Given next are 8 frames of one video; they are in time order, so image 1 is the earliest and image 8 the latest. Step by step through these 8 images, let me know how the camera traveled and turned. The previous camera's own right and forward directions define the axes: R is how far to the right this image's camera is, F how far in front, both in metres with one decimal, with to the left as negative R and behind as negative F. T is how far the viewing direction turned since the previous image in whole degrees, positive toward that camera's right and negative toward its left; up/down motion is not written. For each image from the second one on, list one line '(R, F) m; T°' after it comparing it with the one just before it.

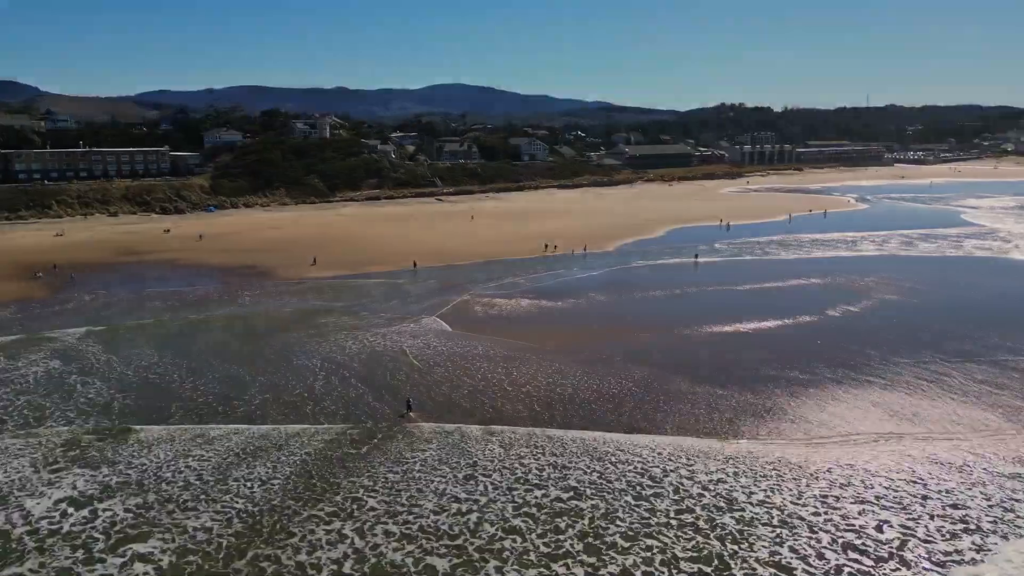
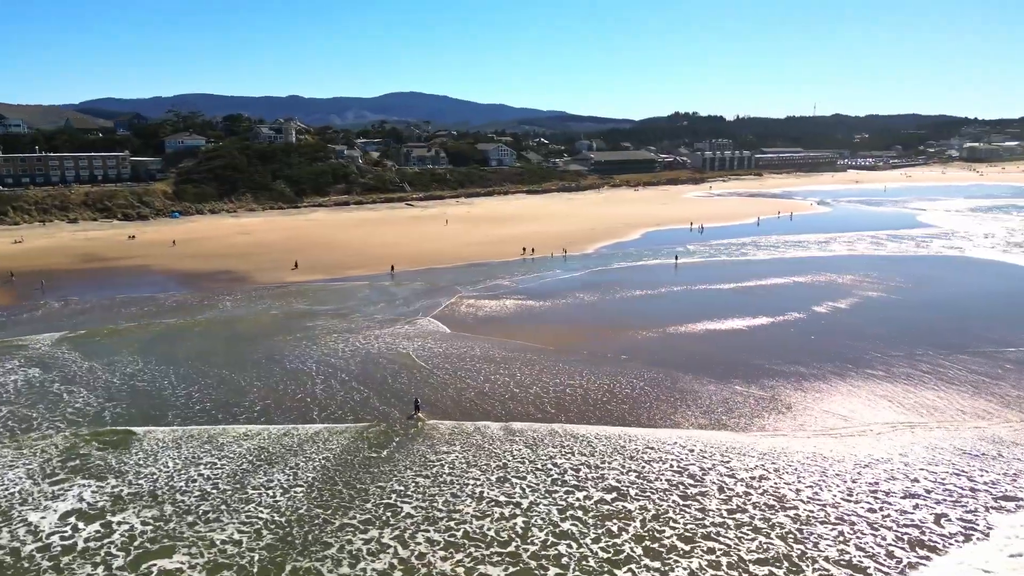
(-0.7, +0.2) m; +1°
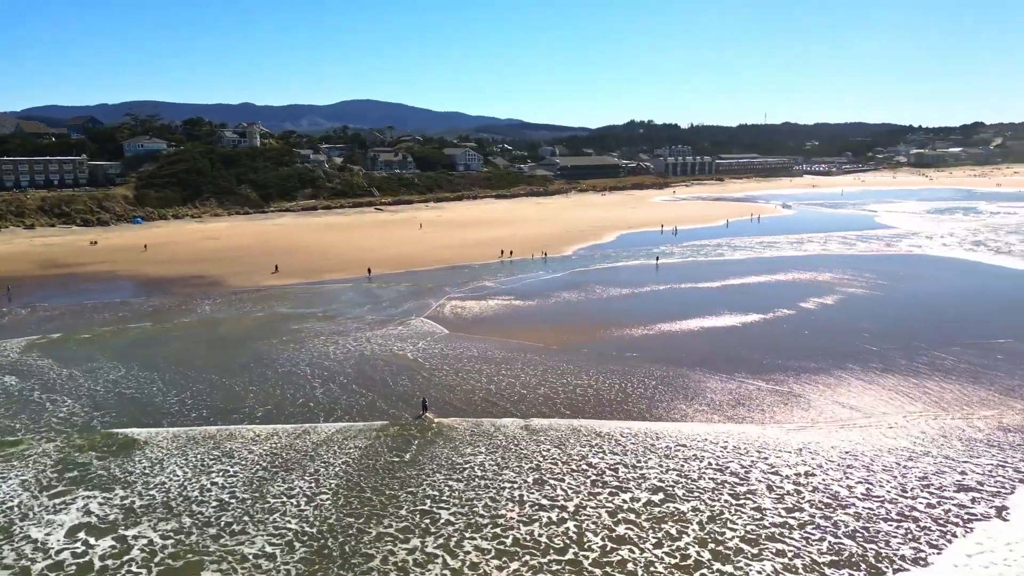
(-0.7, +0.3) m; +2°
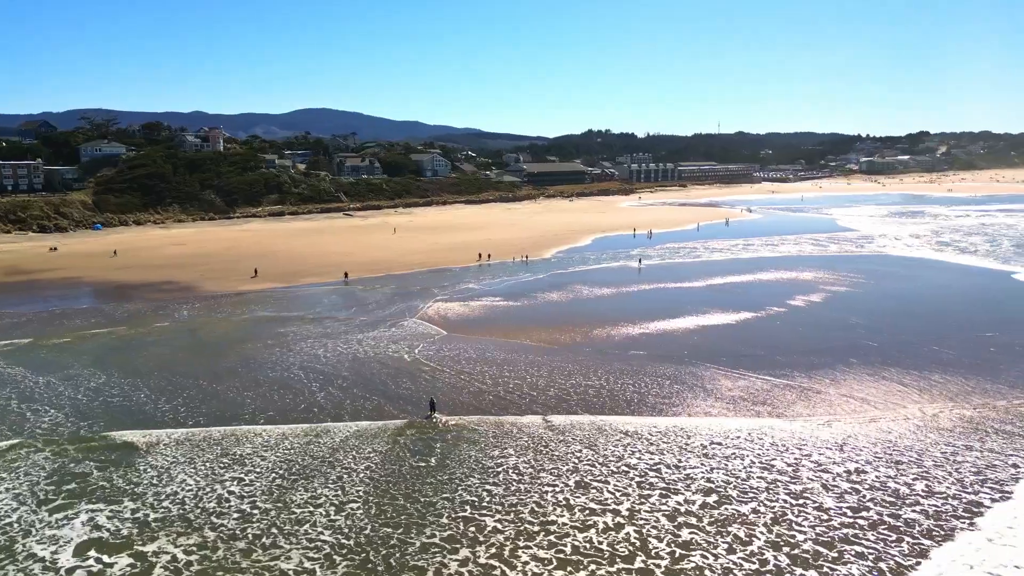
(-0.7, +0.3) m; +2°
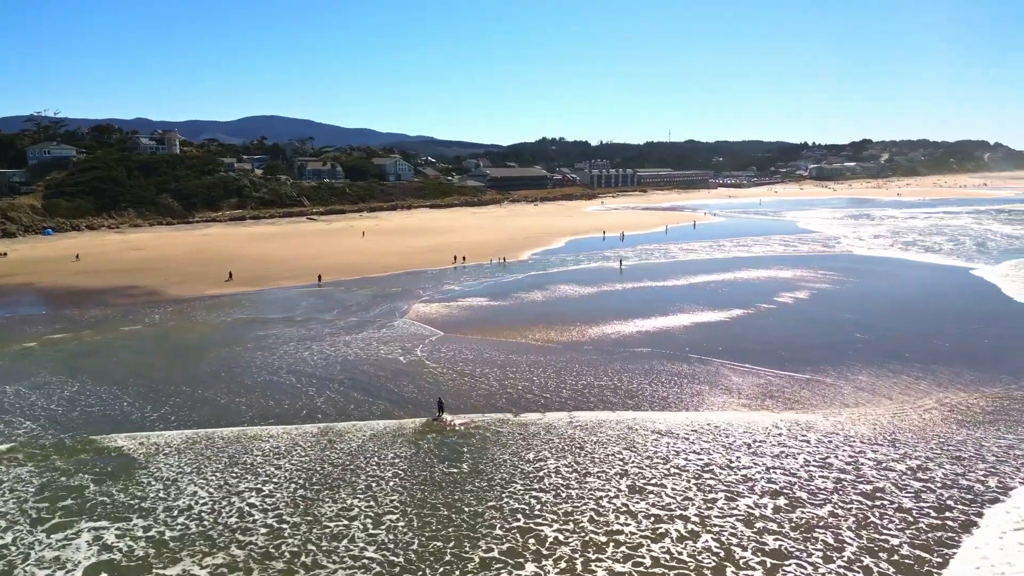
(-0.8, +0.4) m; +2°
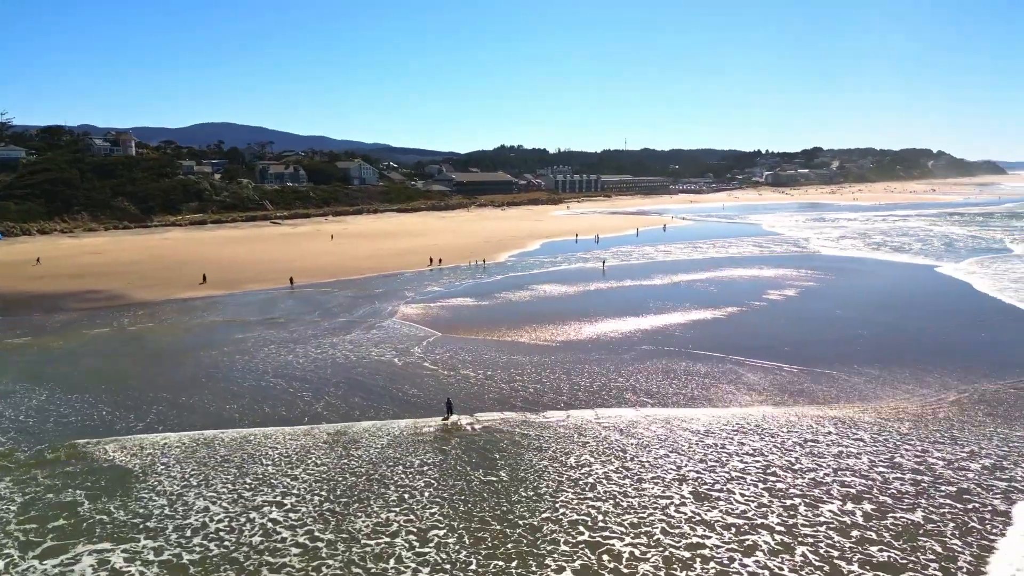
(-0.9, +0.5) m; +2°
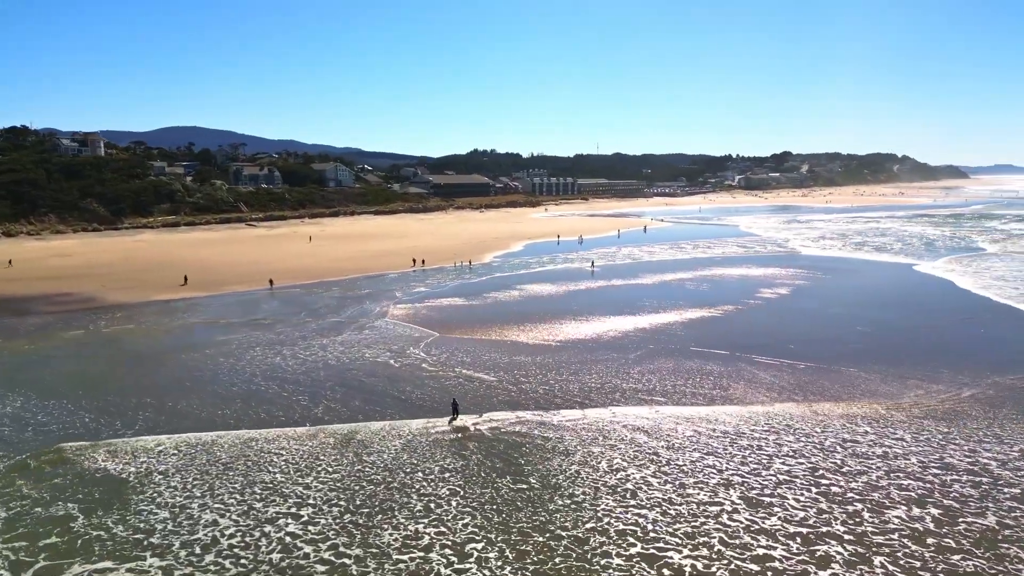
(-0.6, +0.4) m; +1°
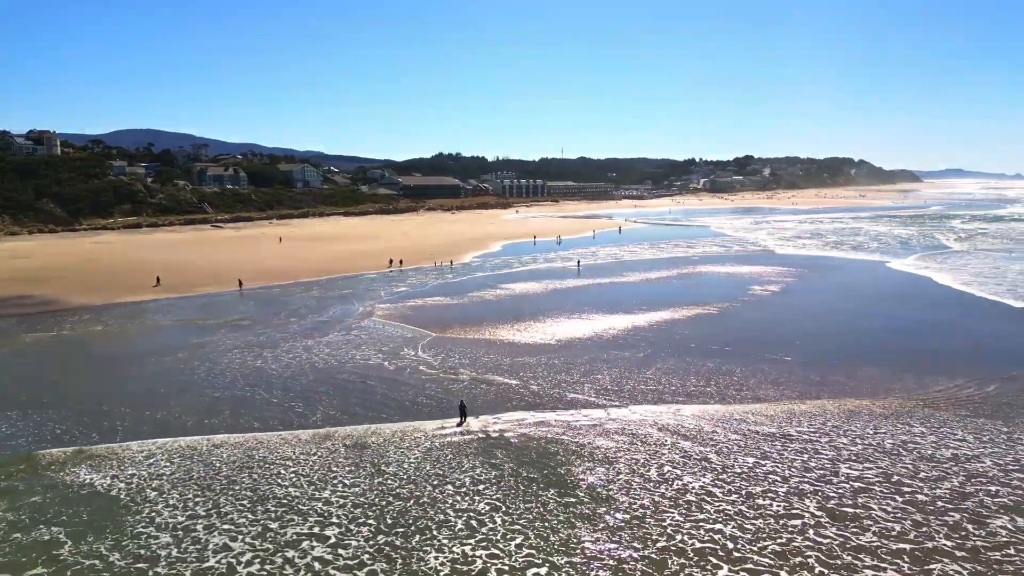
(-0.8, +0.6) m; +2°
